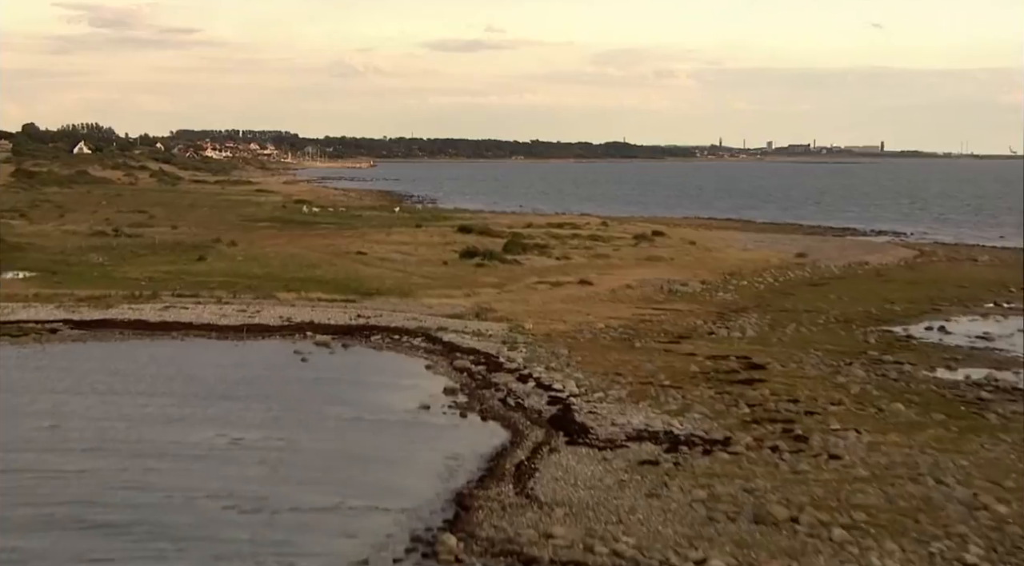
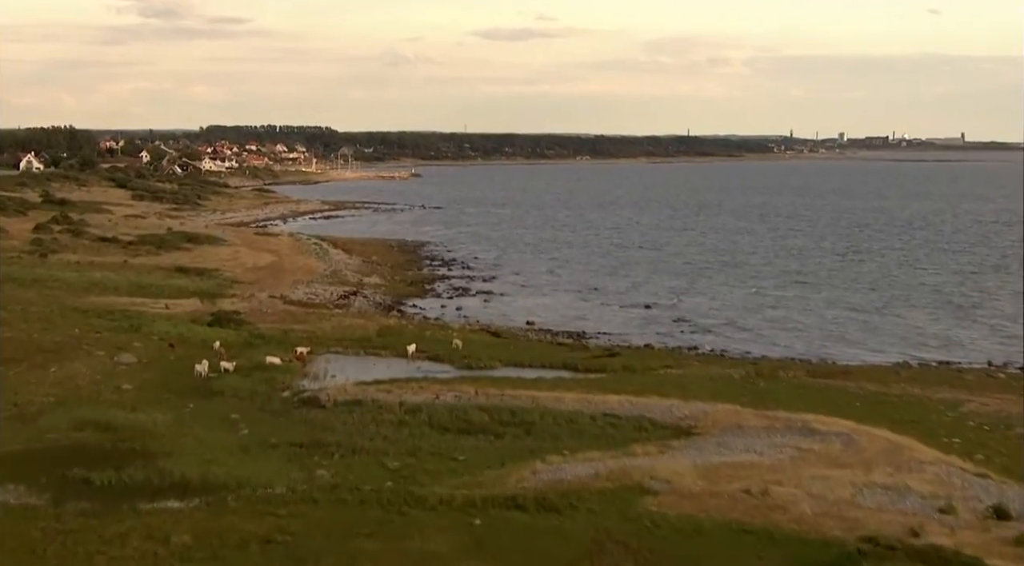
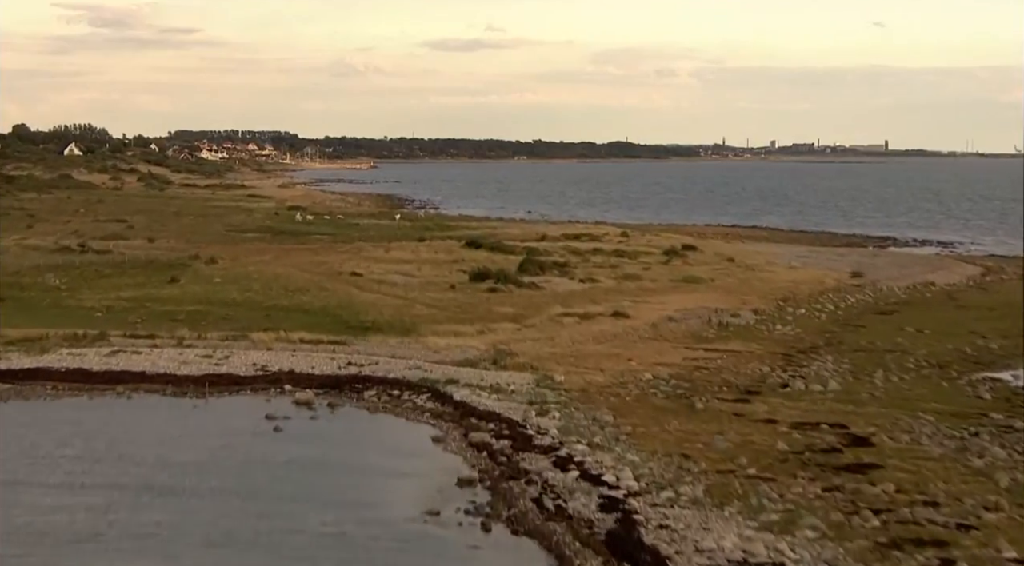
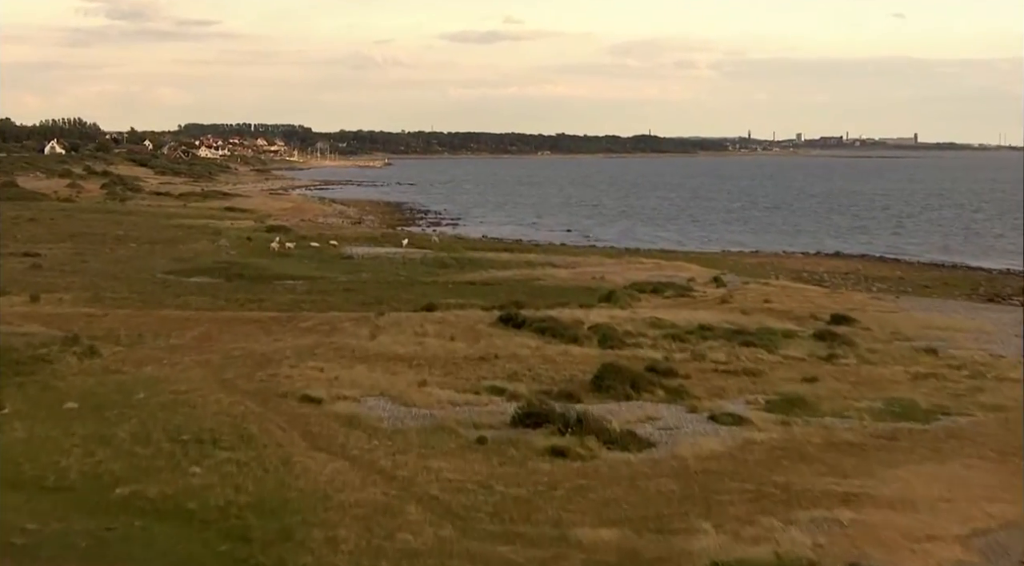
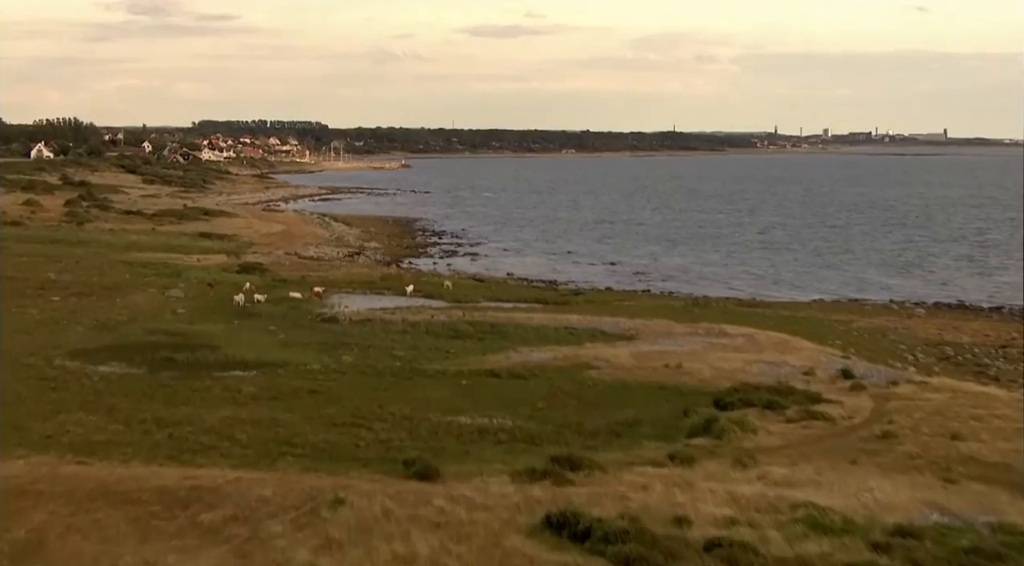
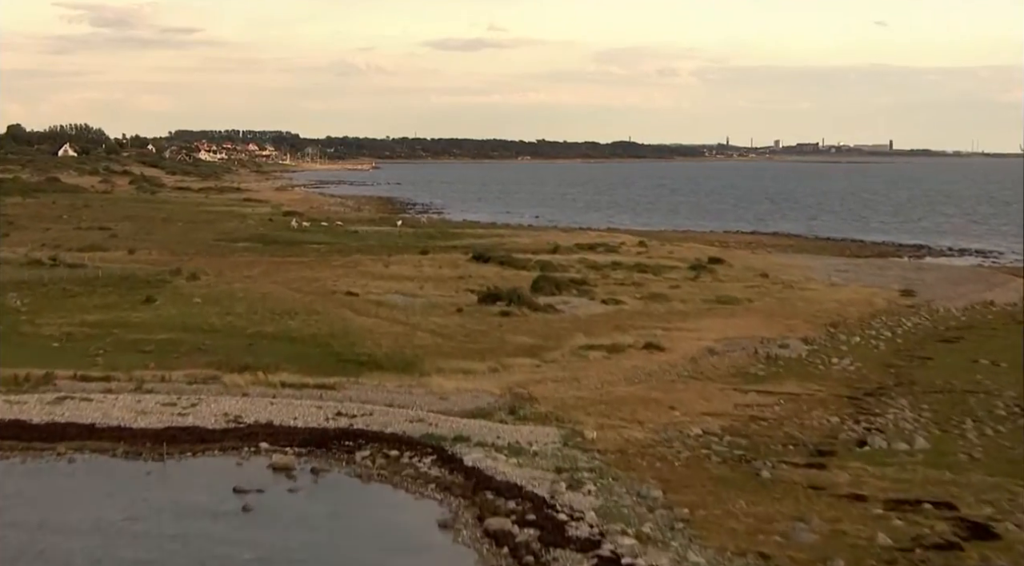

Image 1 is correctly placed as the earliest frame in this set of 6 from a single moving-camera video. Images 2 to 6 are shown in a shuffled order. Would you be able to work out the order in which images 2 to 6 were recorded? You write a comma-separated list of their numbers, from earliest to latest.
3, 6, 4, 5, 2
